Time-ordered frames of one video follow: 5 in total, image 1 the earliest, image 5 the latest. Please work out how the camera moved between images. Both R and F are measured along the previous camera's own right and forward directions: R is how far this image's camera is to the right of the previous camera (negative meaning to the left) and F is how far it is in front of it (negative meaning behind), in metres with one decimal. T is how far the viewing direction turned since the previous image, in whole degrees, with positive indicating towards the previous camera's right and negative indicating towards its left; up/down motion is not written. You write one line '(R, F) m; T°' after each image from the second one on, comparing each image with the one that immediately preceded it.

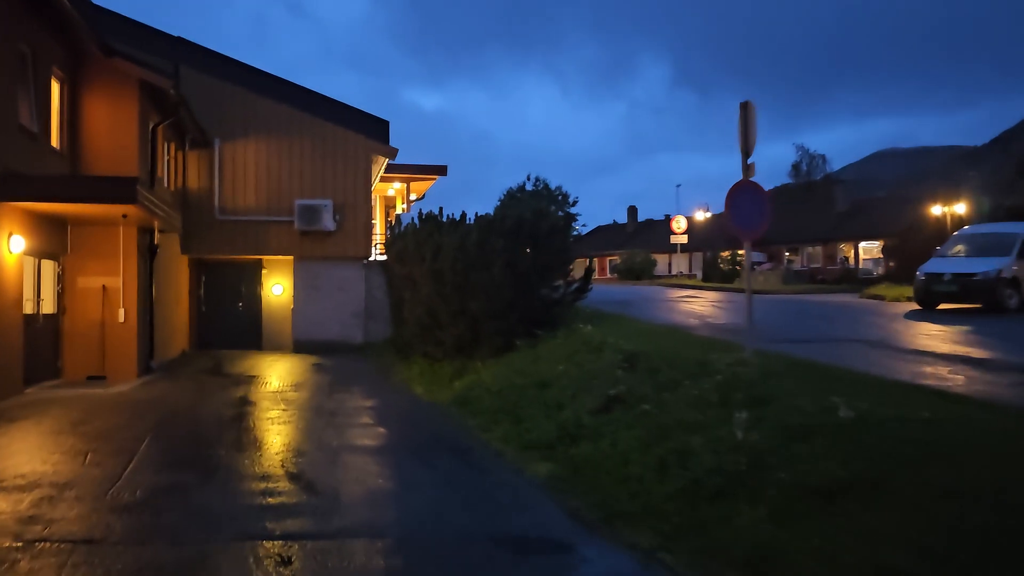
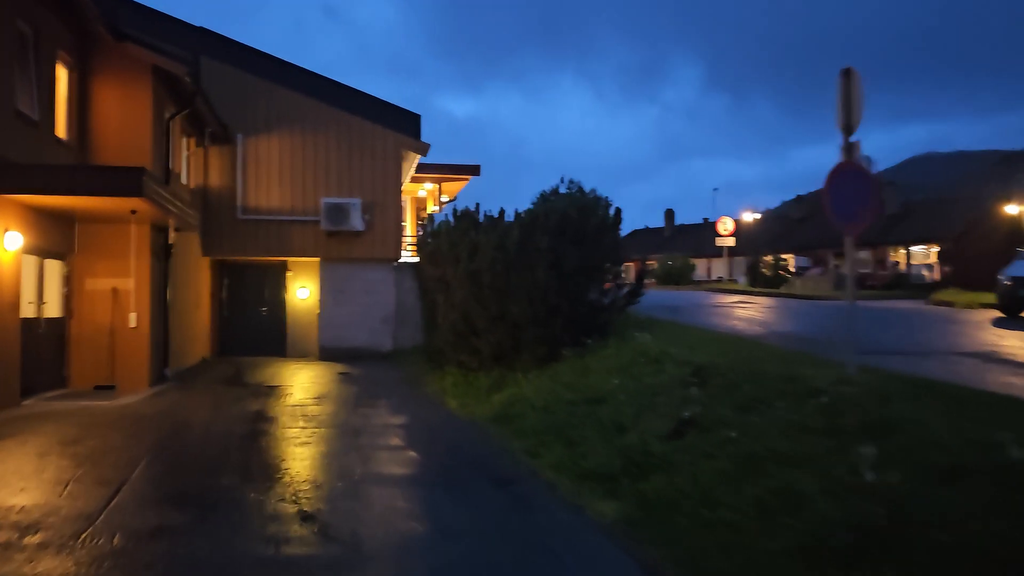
(-0.2, +1.5) m; -2°
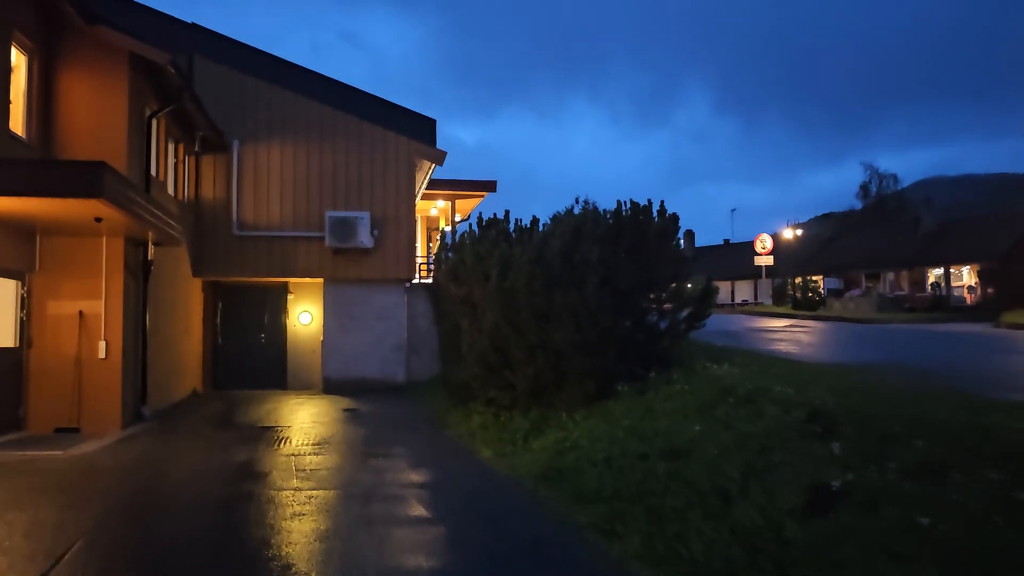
(-0.4, +2.3) m; 0°
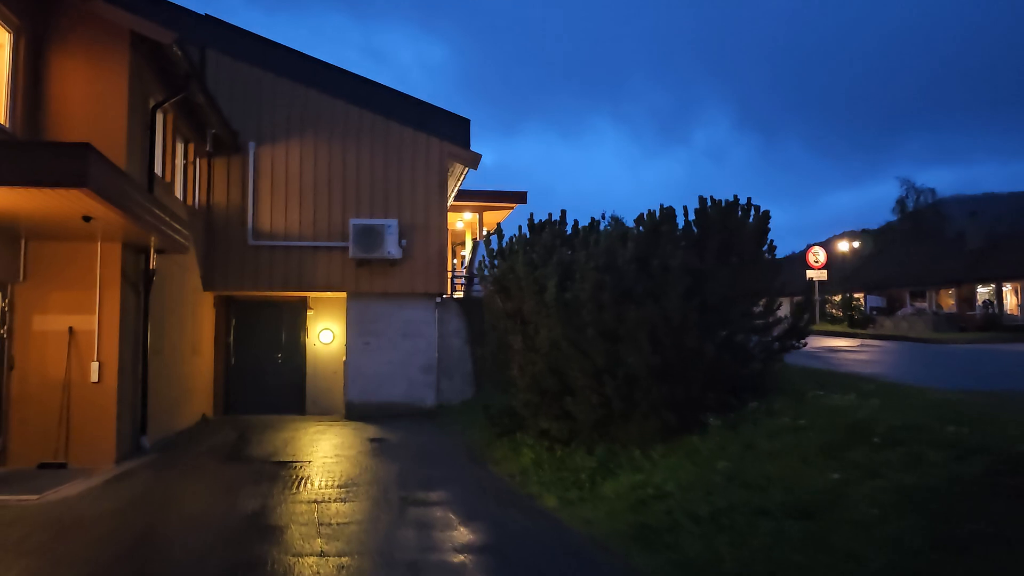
(-0.5, +1.8) m; -1°
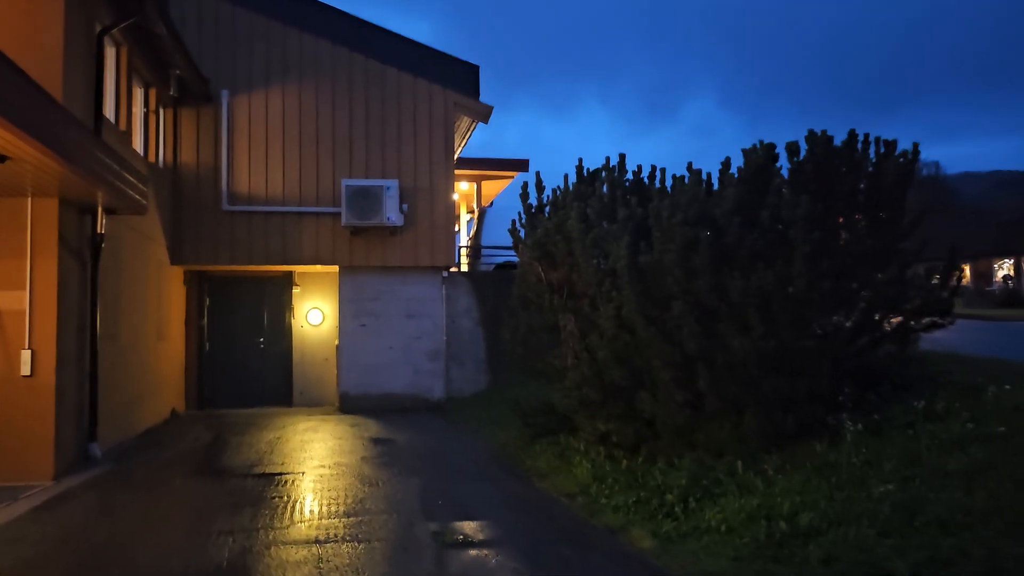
(-0.7, +2.3) m; +1°
